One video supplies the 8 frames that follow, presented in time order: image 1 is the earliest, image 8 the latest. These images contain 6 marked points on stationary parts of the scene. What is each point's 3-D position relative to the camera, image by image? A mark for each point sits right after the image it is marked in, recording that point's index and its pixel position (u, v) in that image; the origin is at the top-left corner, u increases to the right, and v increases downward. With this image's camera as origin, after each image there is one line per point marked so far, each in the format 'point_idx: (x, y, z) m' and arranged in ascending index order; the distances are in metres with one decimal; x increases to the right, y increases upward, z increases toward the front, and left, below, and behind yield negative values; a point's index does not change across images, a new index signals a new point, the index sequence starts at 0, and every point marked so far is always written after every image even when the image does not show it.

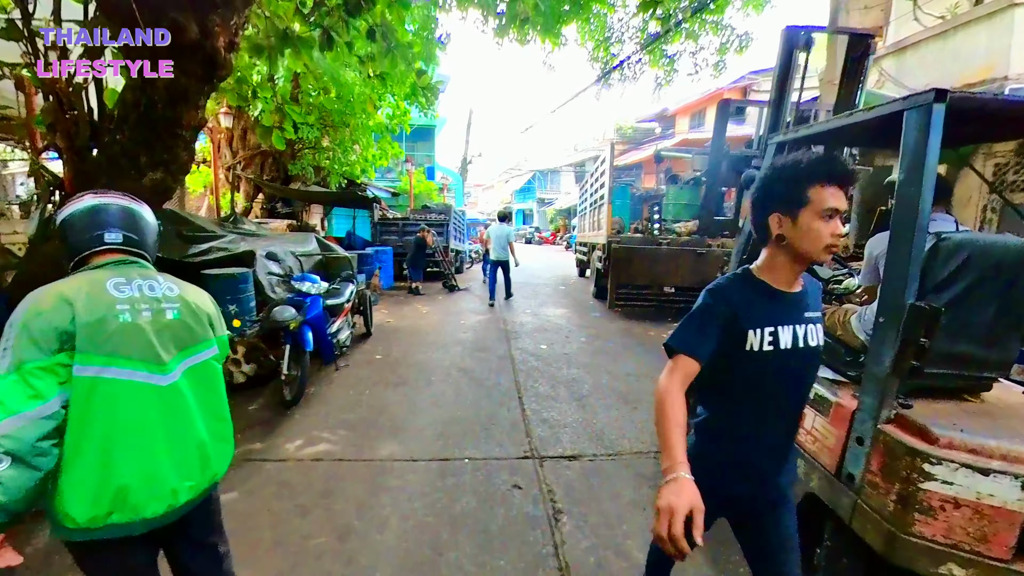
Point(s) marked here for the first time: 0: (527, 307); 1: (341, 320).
0: (+0.2, -0.2, +7.9) m
1: (-1.7, -0.3, +5.0) m
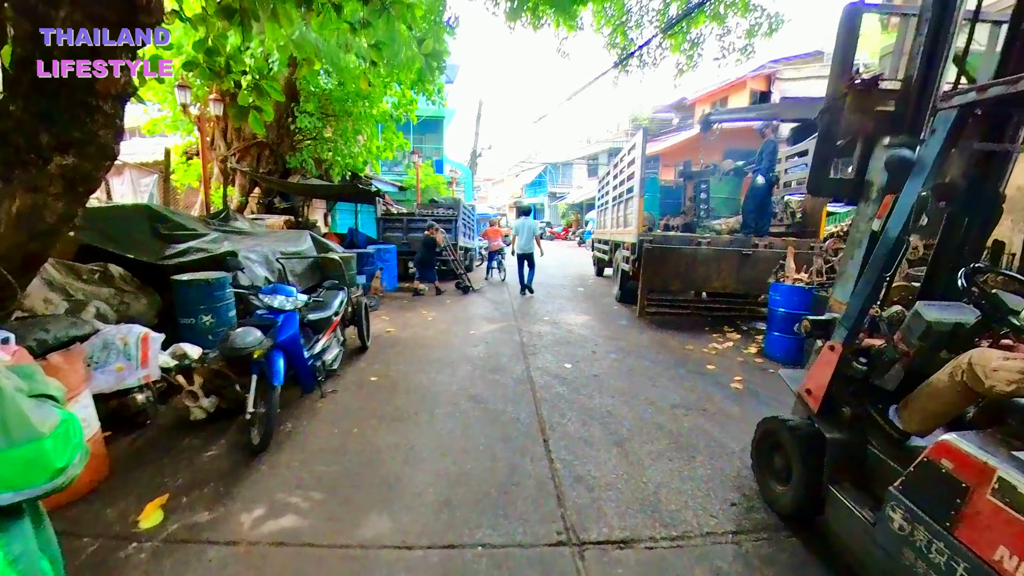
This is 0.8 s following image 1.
0: (+0.4, -0.3, +7.1) m
1: (-1.5, -0.4, +4.2) m
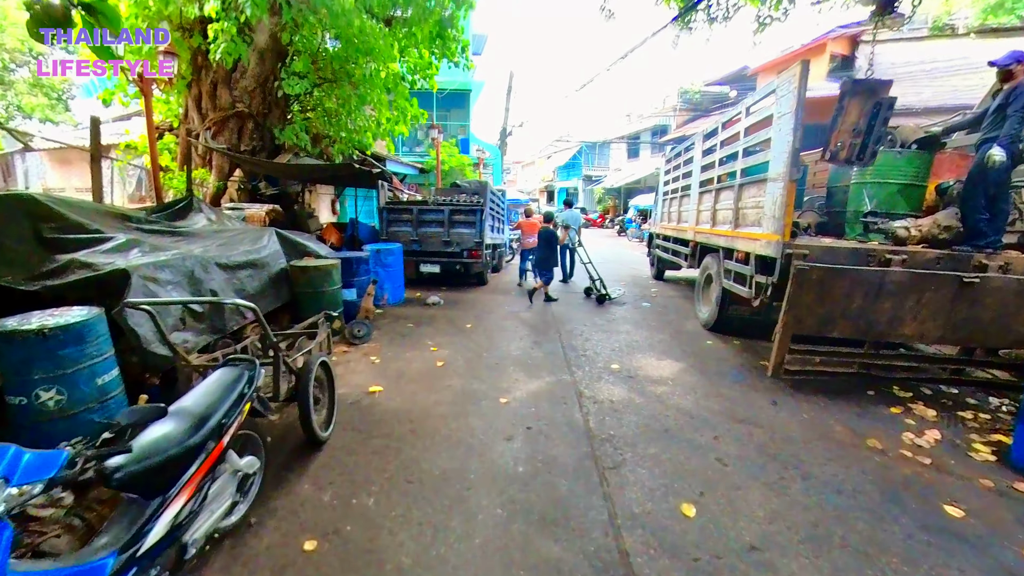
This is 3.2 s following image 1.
0: (+0.9, -0.6, +4.8) m
1: (-1.2, -0.8, +2.0) m
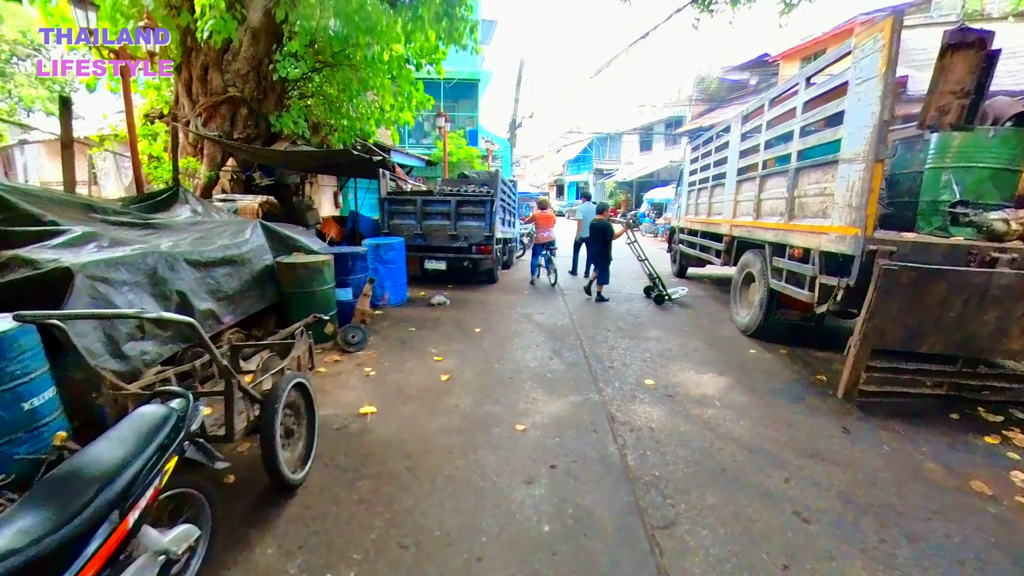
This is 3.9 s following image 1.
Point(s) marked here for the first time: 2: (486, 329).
0: (+1.0, -0.6, +4.1) m
1: (-1.1, -0.8, +1.4) m
2: (-0.3, -0.4, +5.0) m
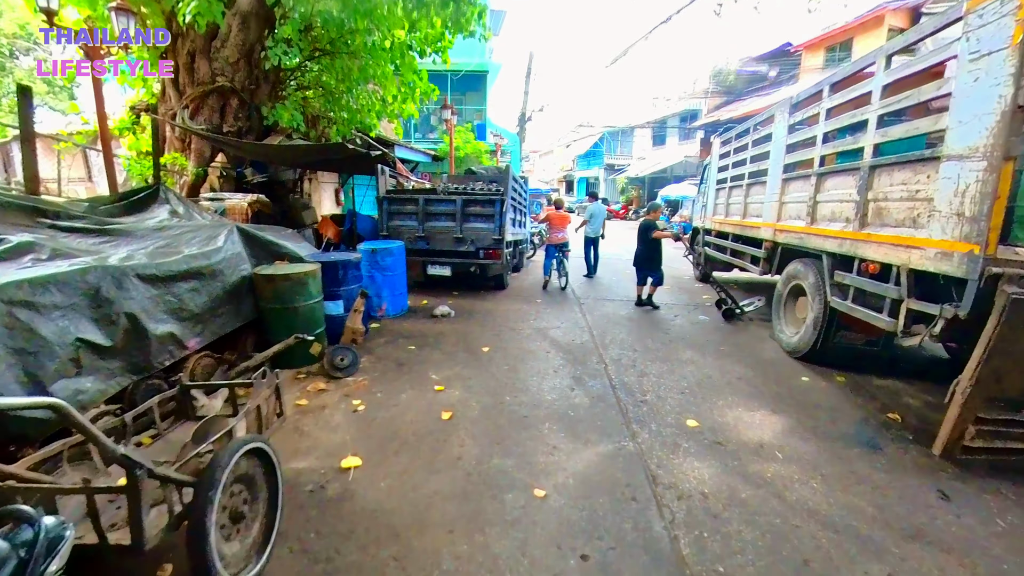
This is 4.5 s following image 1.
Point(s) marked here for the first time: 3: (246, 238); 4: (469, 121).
0: (+1.1, -0.7, +3.5) m
1: (-1.0, -0.9, +0.8) m
2: (-0.2, -0.5, +4.4) m
3: (-2.2, +0.4, +4.2) m
4: (-1.5, +5.9, +18.2) m
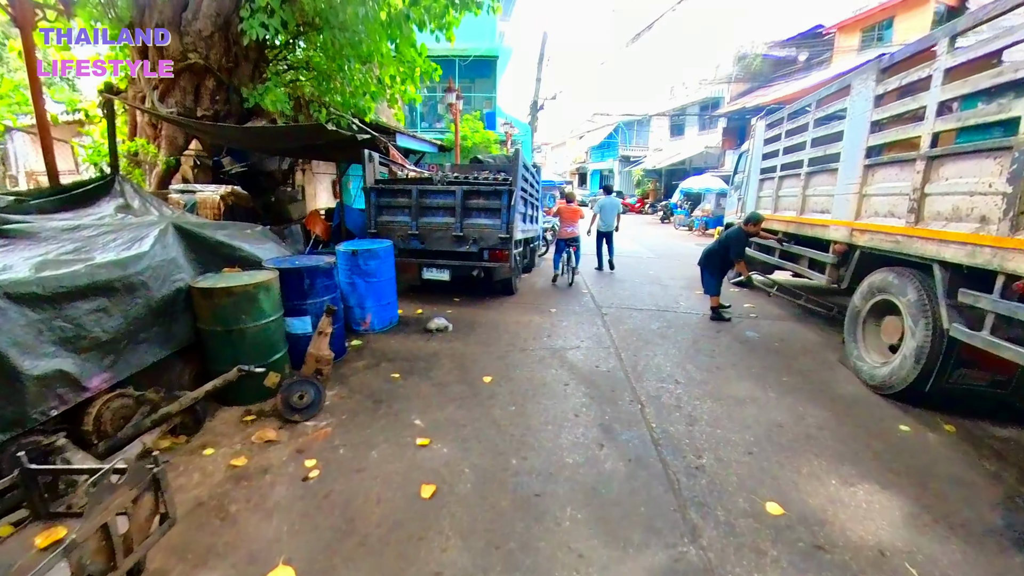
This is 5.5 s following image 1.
0: (+1.2, -0.8, +2.6) m
1: (-1.1, -1.1, -0.1) m
2: (-0.1, -0.6, +3.5) m
3: (-2.1, +0.3, +3.3) m
4: (-1.1, +6.0, +17.3) m
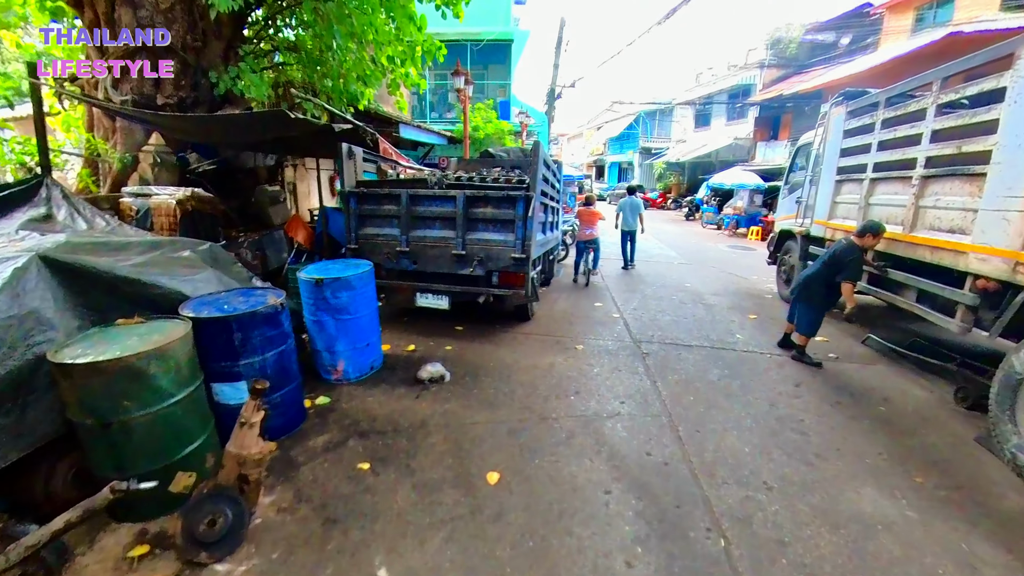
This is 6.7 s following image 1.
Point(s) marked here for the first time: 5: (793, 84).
0: (+1.2, -1.1, +1.6) m
1: (-1.1, -1.4, -1.0) m
2: (0.0, -0.9, +2.5) m
3: (-2.0, 0.0, +2.3) m
4: (-0.7, +6.0, +16.1) m
5: (+8.6, +6.2, +15.7) m
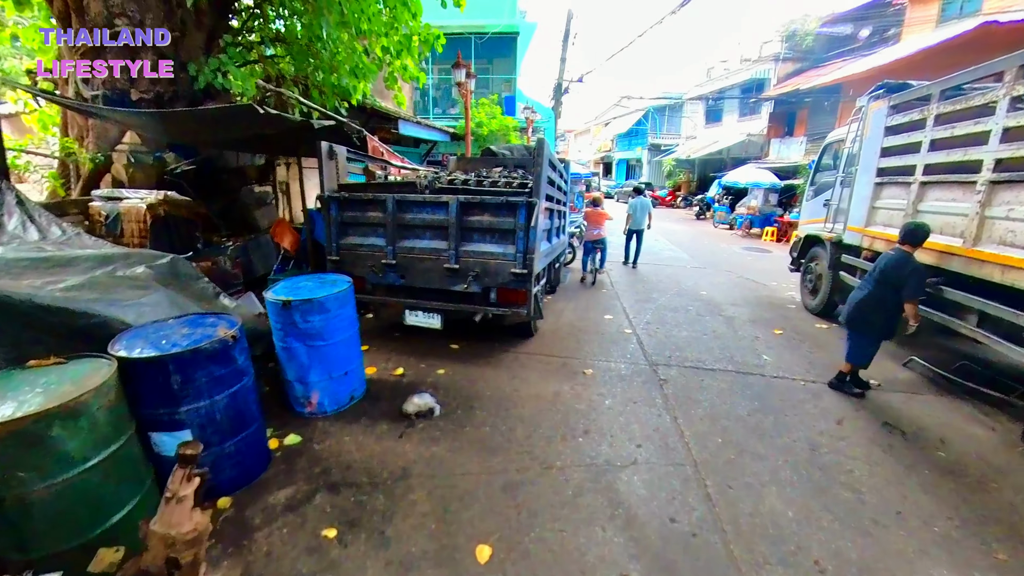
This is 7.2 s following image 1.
0: (+1.2, -1.3, +1.1) m
1: (-1.1, -1.6, -1.5) m
2: (0.0, -1.0, +2.1) m
3: (-2.1, -0.1, +1.9) m
4: (-0.5, +6.0, +15.7) m
5: (+8.8, +6.2, +15.1) m
